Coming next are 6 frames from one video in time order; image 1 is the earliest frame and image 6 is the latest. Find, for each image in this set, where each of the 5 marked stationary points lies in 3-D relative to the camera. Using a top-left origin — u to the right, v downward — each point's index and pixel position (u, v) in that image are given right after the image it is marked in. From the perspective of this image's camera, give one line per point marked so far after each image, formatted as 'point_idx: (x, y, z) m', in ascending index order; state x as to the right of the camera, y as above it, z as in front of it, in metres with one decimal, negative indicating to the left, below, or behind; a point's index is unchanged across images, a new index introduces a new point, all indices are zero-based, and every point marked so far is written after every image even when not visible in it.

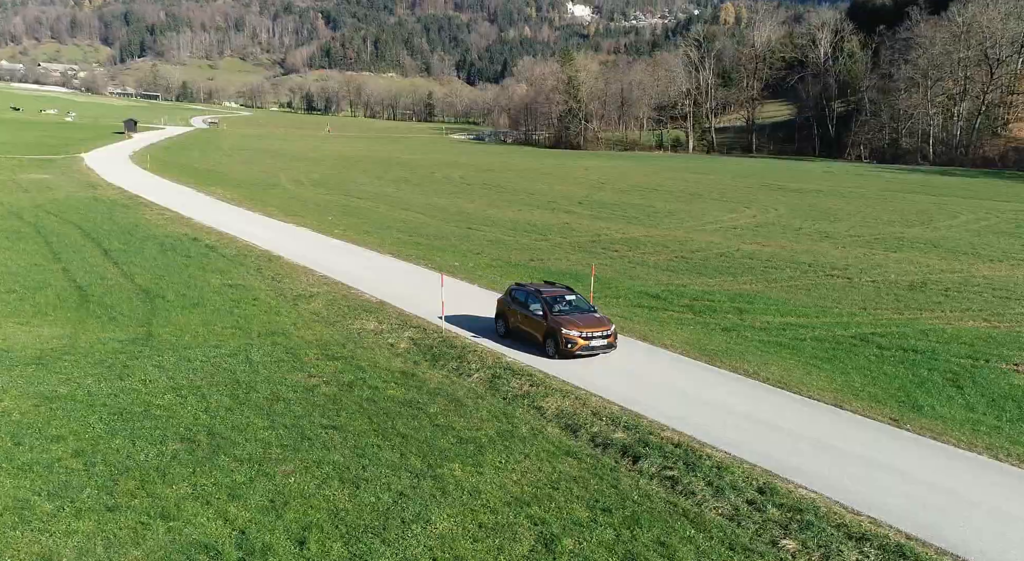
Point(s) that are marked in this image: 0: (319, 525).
0: (-2.8, -3.6, +12.2) m
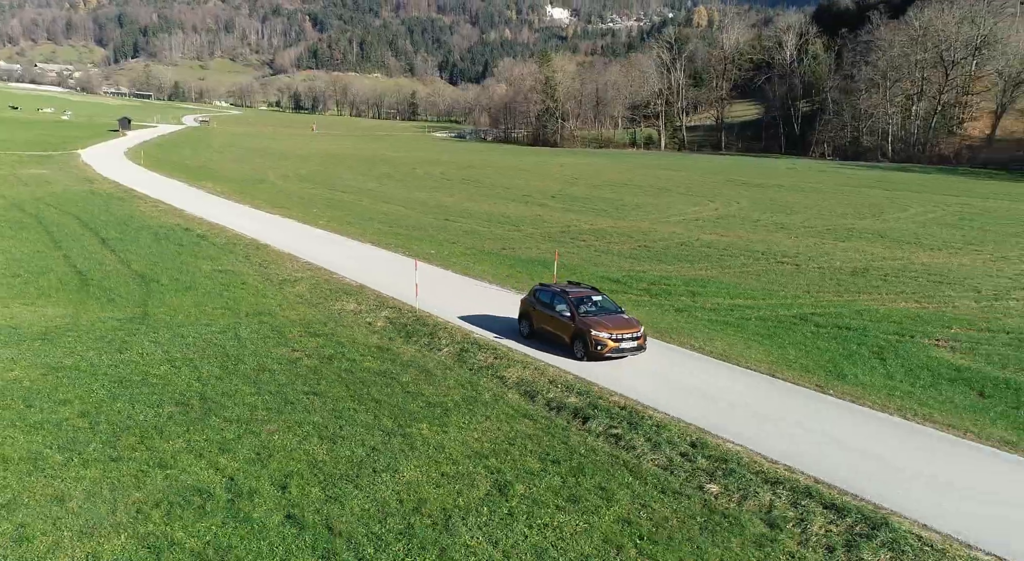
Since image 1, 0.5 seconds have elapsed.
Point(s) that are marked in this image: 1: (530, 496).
0: (-3.5, -3.2, +13.8) m
1: (+0.3, -3.4, +13.3) m
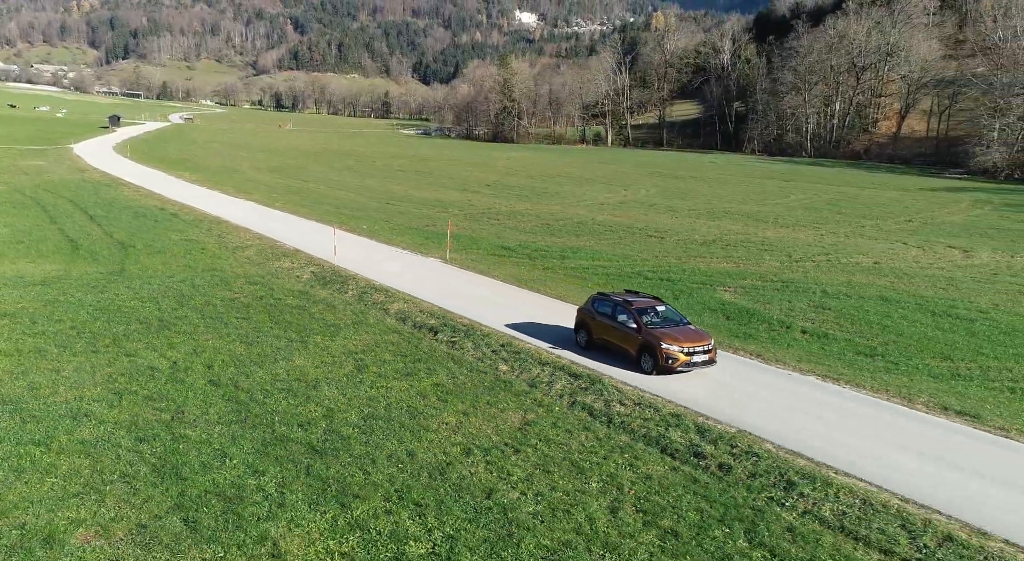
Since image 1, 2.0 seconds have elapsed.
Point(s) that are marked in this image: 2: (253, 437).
0: (-7.0, -1.9, +20.2) m
1: (-3.1, -2.1, +19.7) m
2: (-4.7, -2.8, +15.4) m
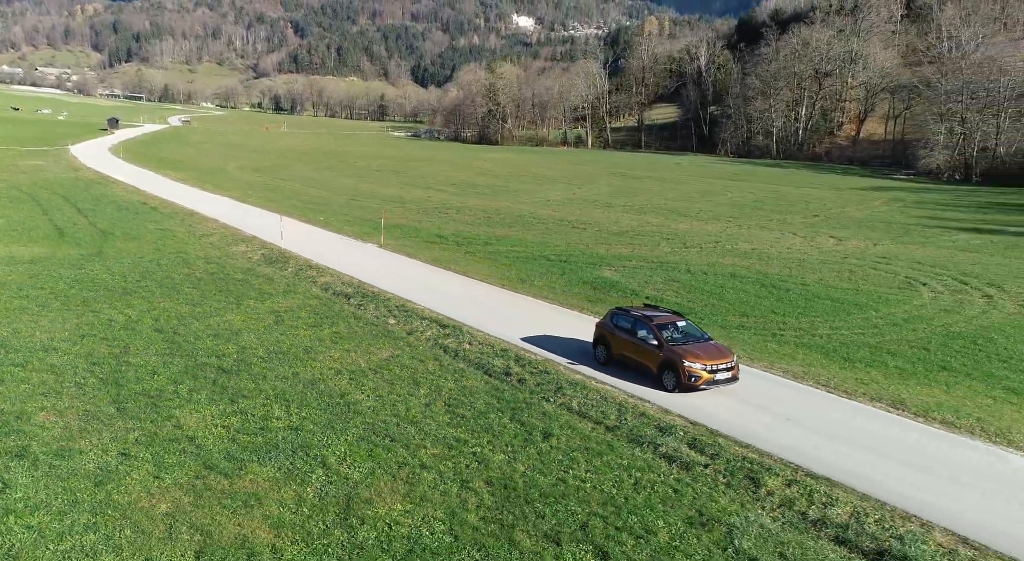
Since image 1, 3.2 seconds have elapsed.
0: (-10.3, -1.0, +25.3) m
1: (-6.5, -1.2, +24.8) m
2: (-8.1, -2.0, +20.5) m
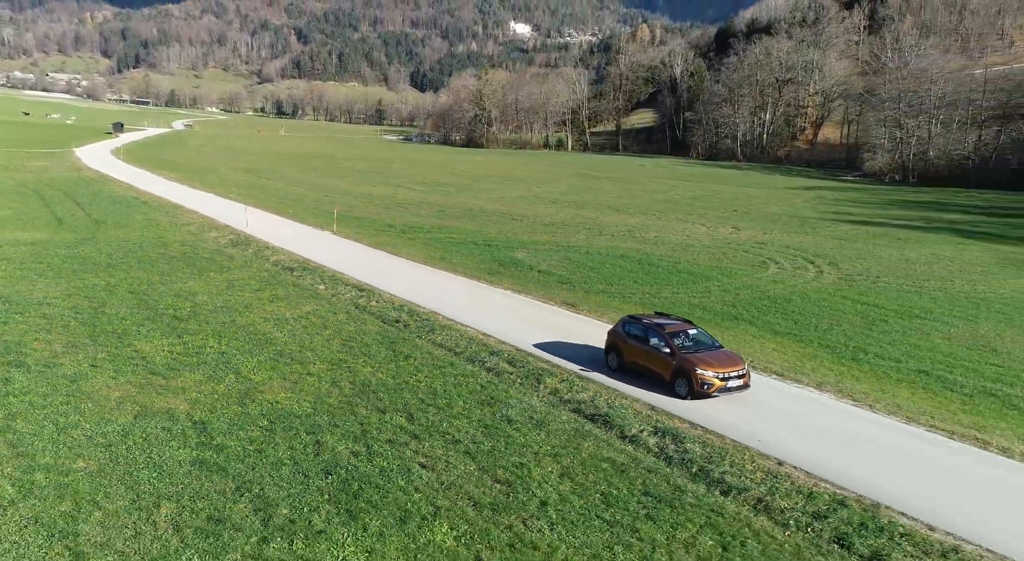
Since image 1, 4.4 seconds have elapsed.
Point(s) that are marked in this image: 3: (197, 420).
0: (-13.6, -0.1, +30.9) m
1: (-9.8, -0.3, +30.5) m
2: (-11.4, -1.0, +26.2) m
3: (-6.3, -2.8, +16.9) m
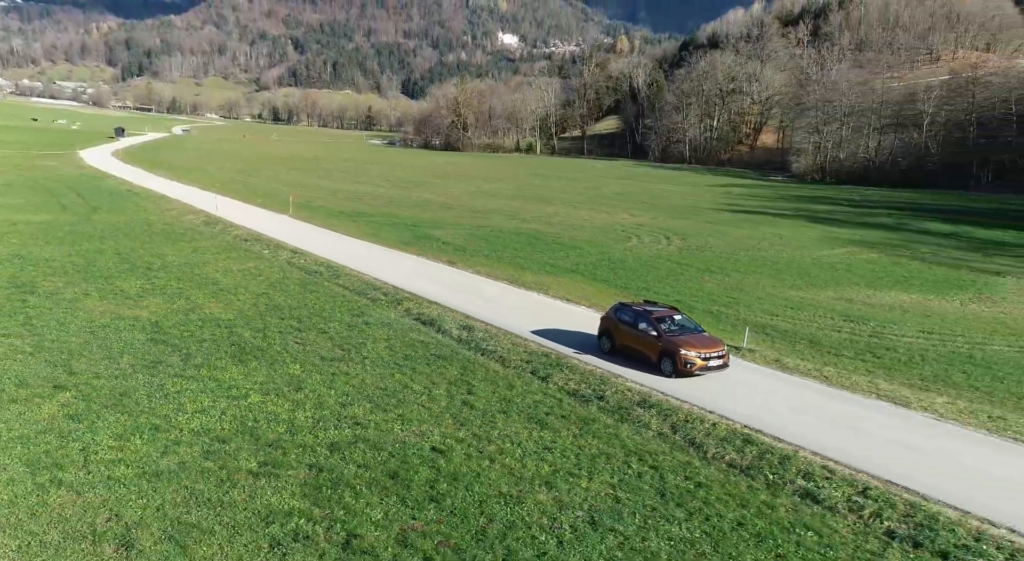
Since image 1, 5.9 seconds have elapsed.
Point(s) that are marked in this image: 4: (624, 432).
0: (-17.9, +1.5, +39.0) m
1: (-14.0, +1.3, +38.5) m
2: (-15.7, +0.6, +34.2) m
3: (-10.6, -1.2, +24.9) m
4: (+2.2, -2.9, +16.2) m
